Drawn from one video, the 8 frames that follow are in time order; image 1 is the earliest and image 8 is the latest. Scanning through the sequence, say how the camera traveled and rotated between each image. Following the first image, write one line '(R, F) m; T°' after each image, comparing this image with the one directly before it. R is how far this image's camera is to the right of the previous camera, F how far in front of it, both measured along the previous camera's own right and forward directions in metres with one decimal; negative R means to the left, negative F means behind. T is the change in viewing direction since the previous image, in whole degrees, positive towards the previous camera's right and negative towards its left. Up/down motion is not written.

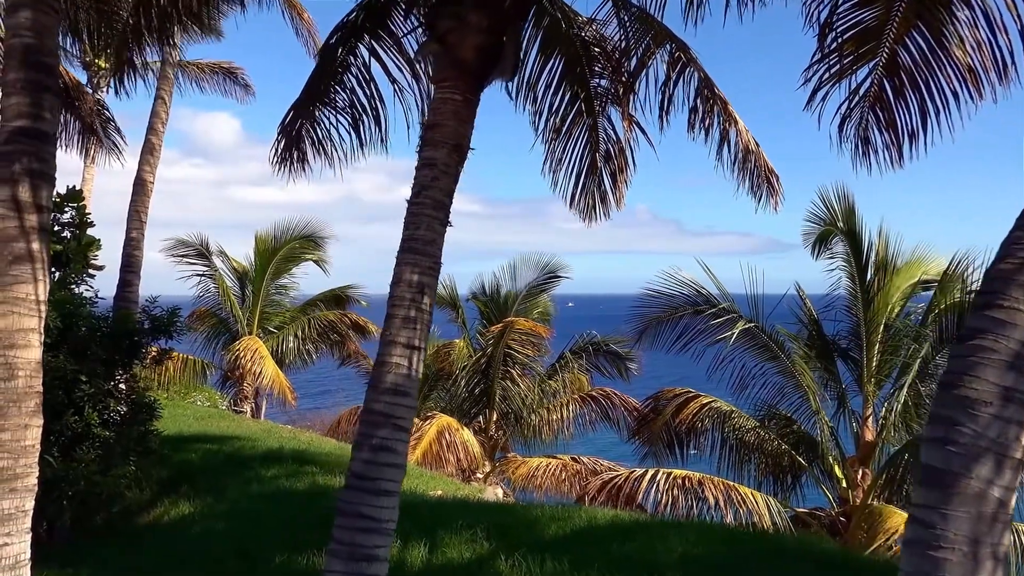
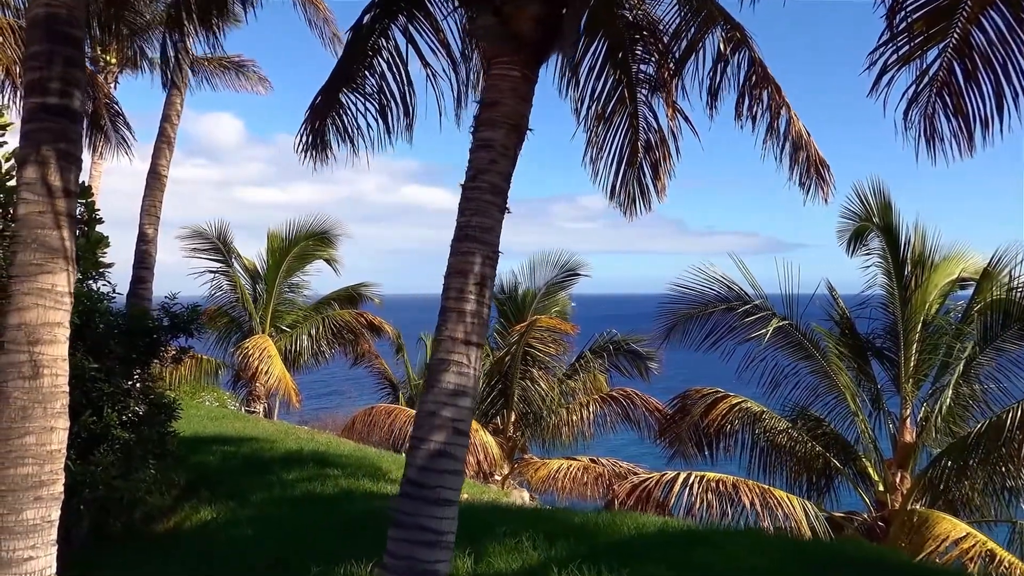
(-0.3, +0.3) m; 0°
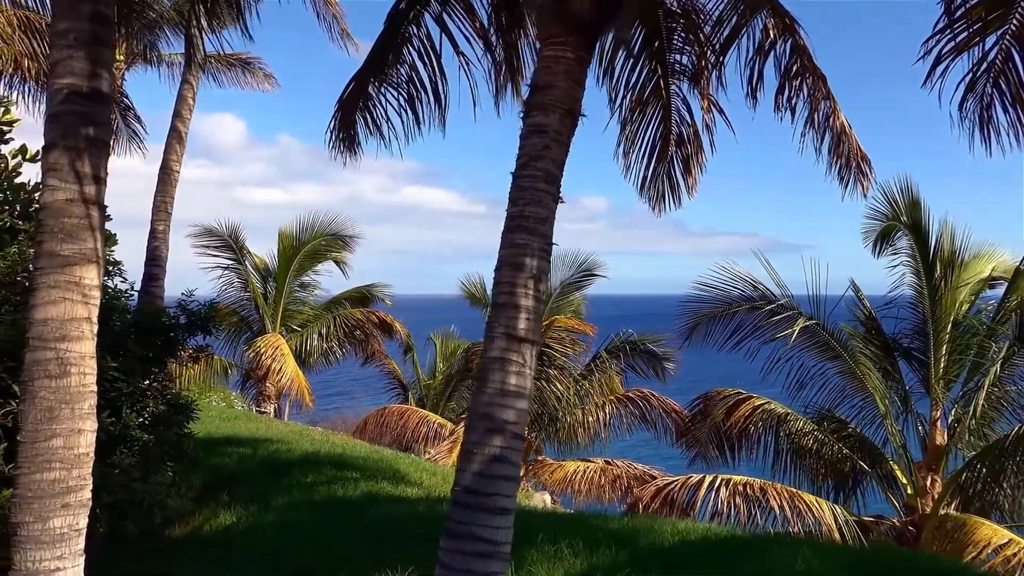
(-0.2, +0.2) m; 0°
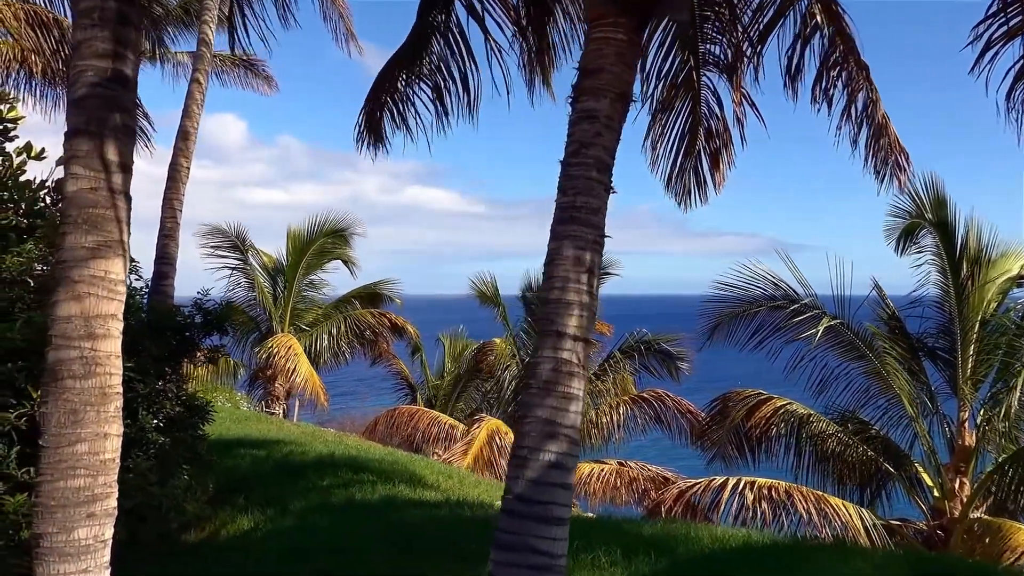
(-0.2, +0.2) m; 0°
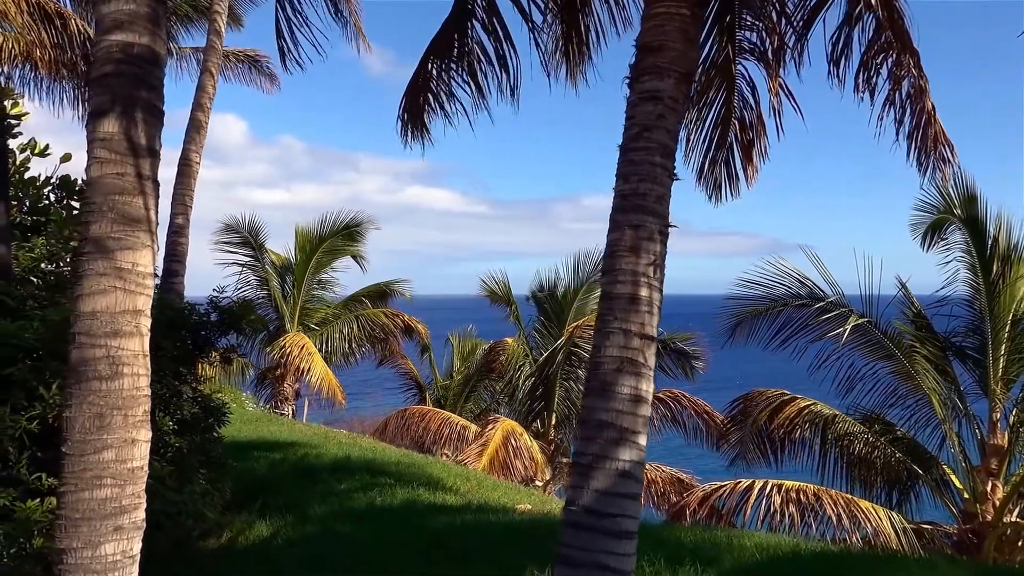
(-0.2, +0.2) m; 0°
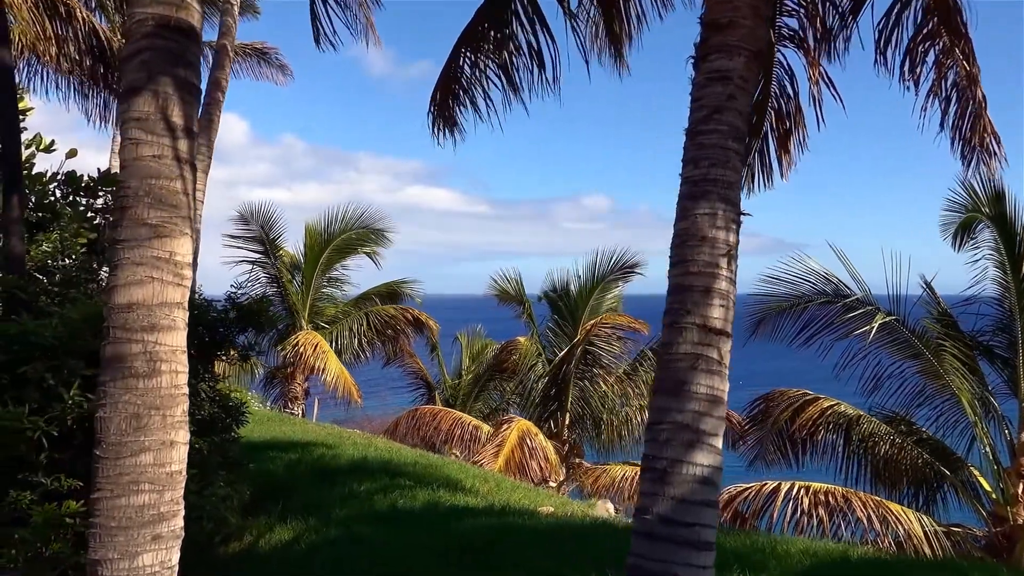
(-0.2, +0.2) m; 0°
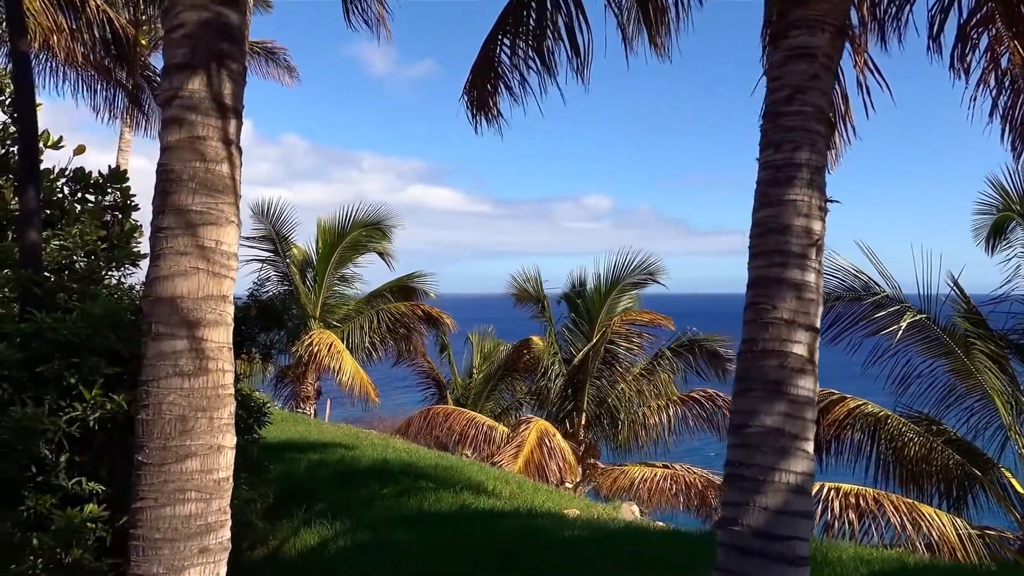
(-0.2, +0.2) m; 0°
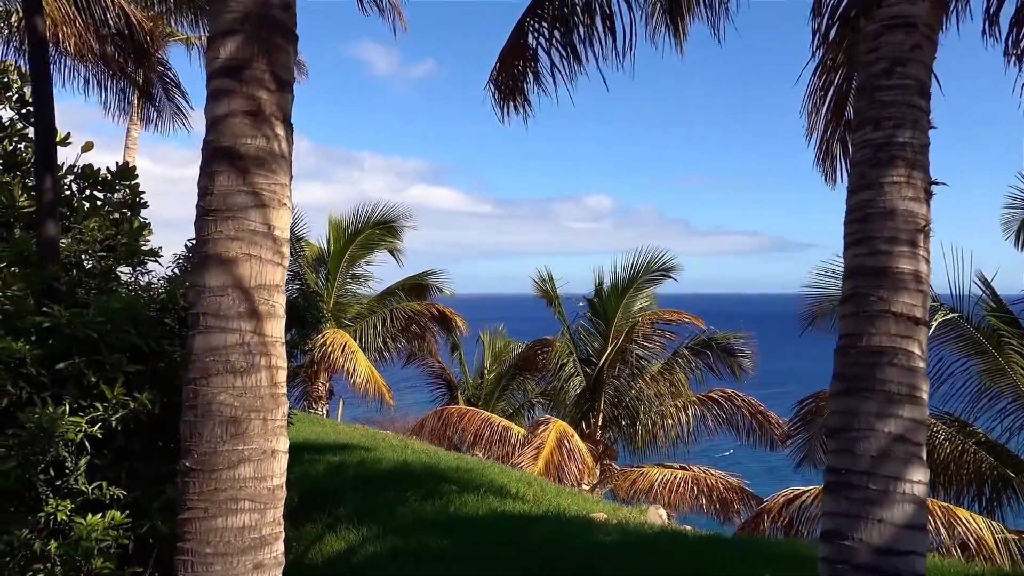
(-0.2, +0.2) m; 0°
